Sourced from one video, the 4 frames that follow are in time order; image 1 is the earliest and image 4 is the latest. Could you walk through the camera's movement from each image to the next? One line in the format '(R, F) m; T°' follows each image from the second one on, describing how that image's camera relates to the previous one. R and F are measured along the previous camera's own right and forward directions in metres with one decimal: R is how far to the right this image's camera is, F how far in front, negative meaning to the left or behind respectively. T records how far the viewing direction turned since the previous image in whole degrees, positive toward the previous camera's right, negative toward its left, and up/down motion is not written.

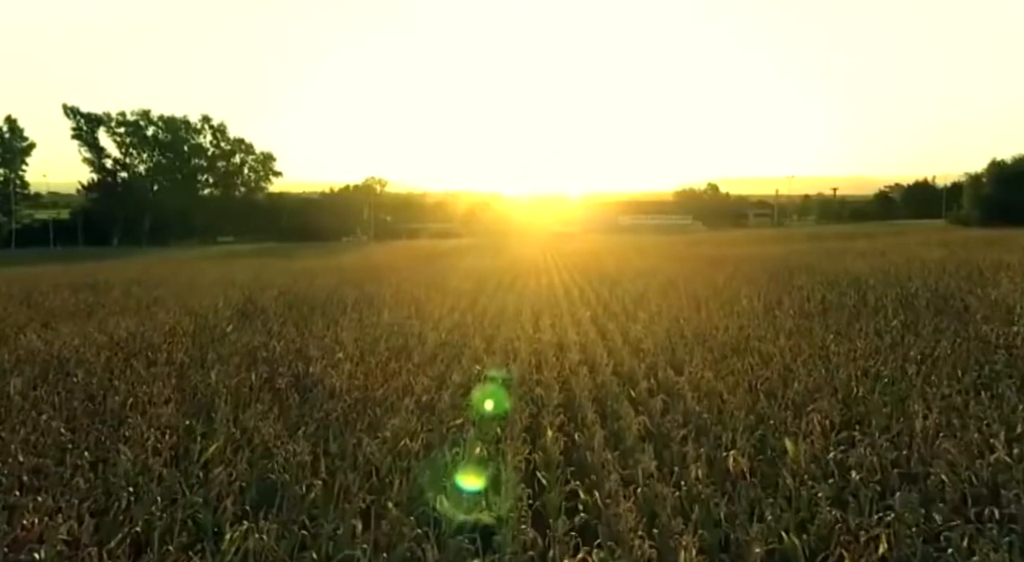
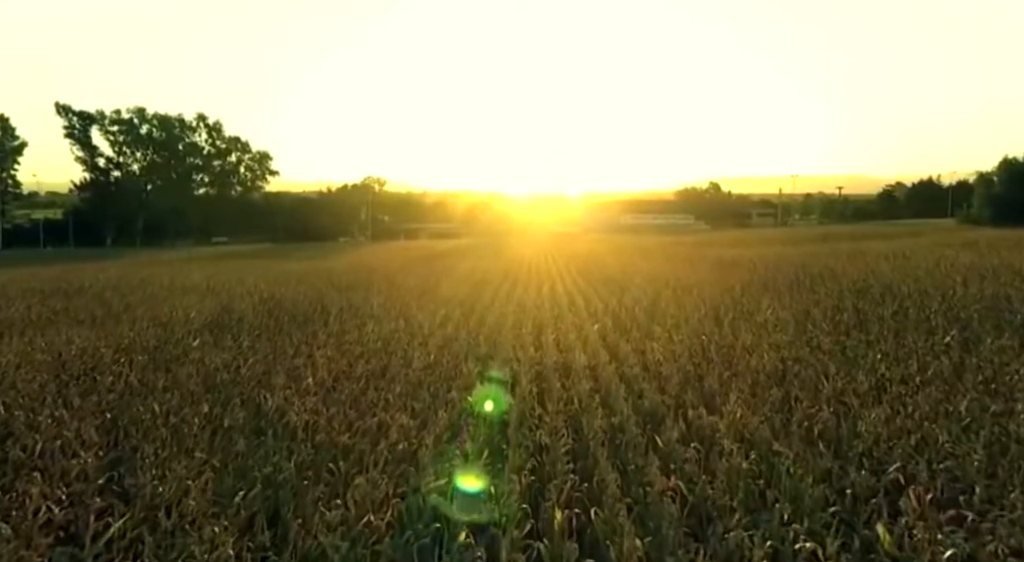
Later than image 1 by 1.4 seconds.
(0.0, +1.0) m; 0°
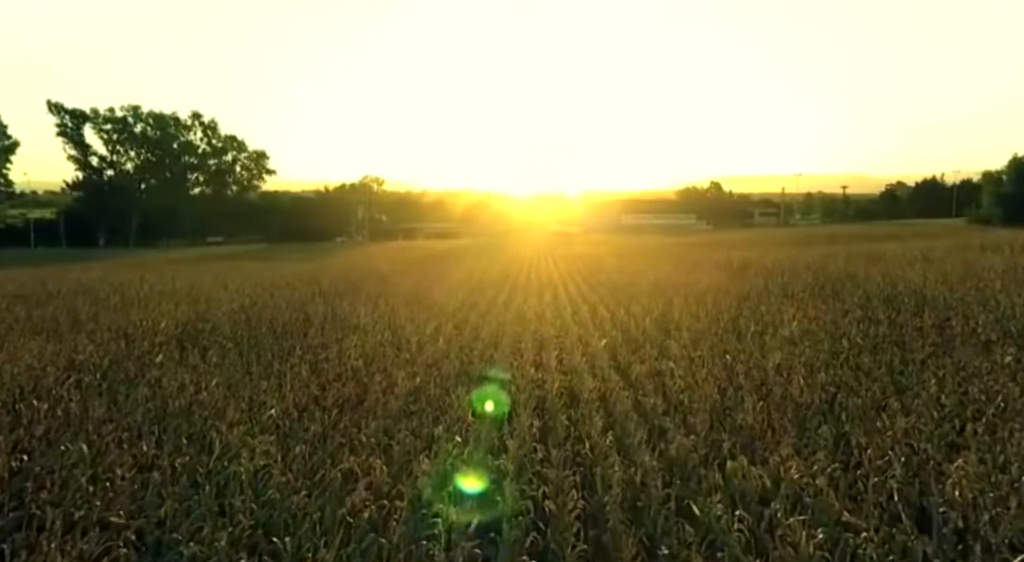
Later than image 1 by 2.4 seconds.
(0.0, +0.9) m; 0°
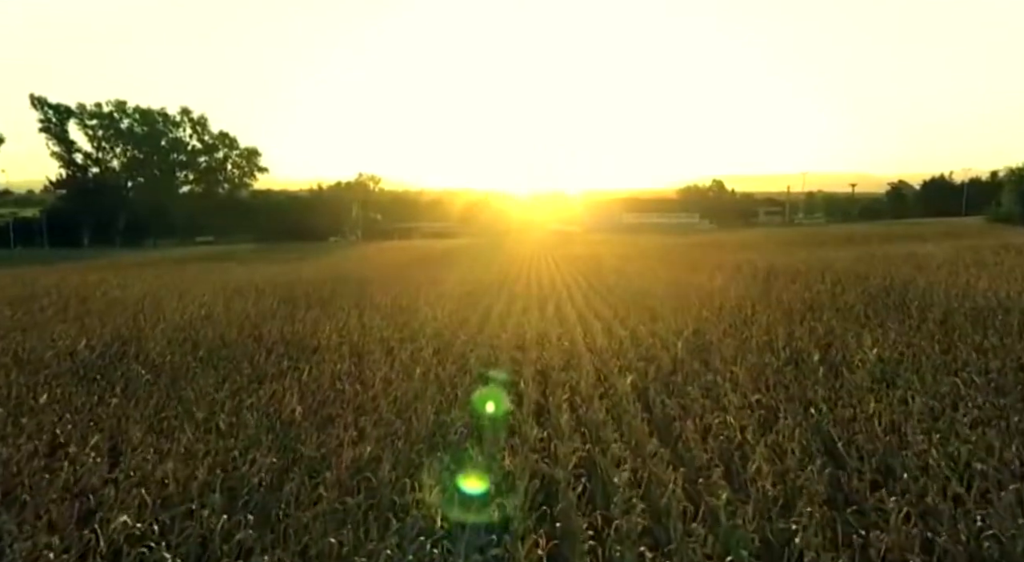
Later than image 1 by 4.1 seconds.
(0.0, +1.9) m; 0°
